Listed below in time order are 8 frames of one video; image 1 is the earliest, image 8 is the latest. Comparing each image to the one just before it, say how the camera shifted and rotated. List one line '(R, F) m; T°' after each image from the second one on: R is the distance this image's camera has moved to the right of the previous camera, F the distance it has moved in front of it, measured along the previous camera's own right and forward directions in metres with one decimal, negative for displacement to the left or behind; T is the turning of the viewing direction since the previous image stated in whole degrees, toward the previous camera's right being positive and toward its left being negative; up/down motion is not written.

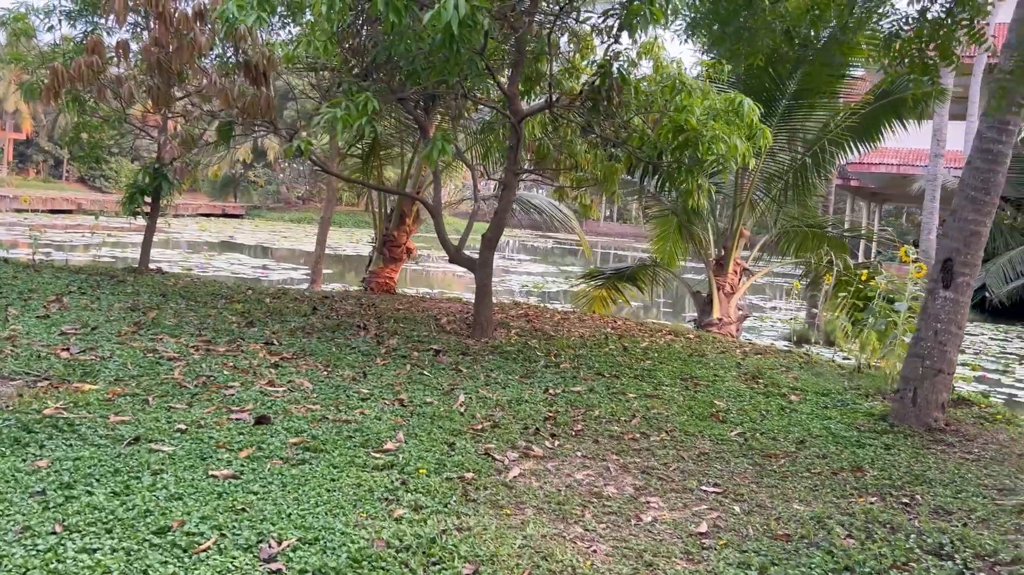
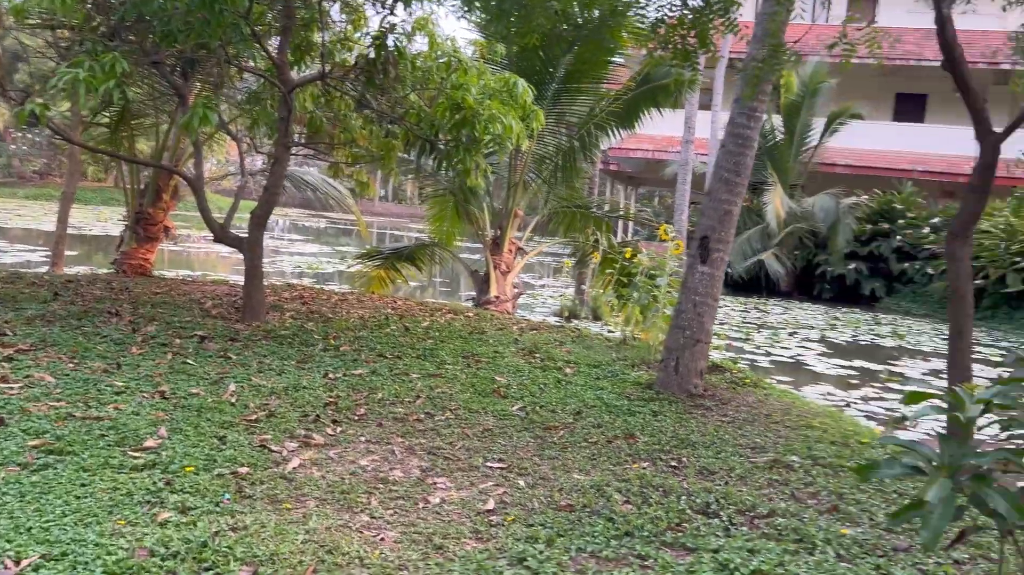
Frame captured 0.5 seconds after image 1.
(0.0, +0.1) m; +16°
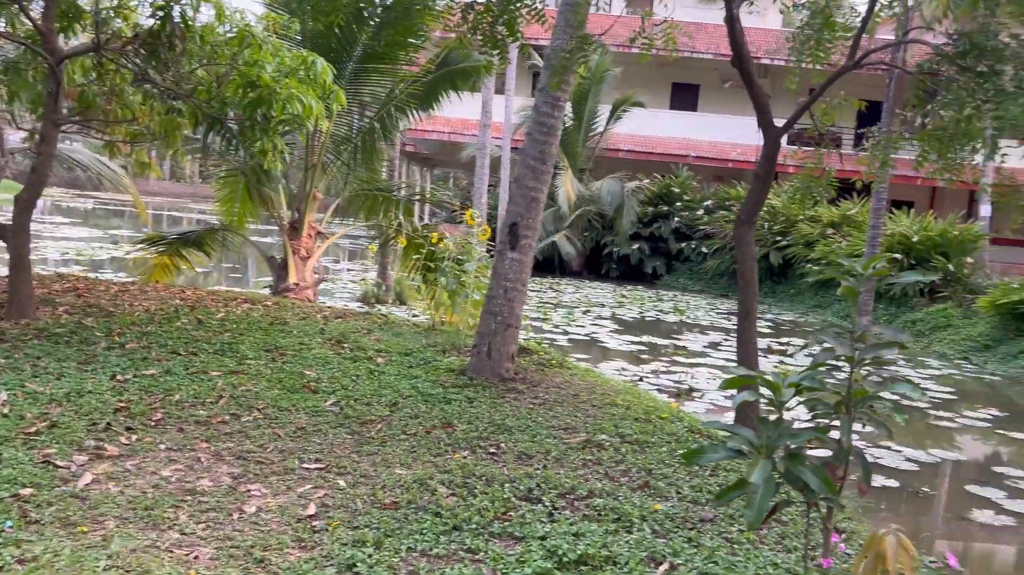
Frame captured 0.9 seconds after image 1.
(-0.1, 0.0) m; +15°
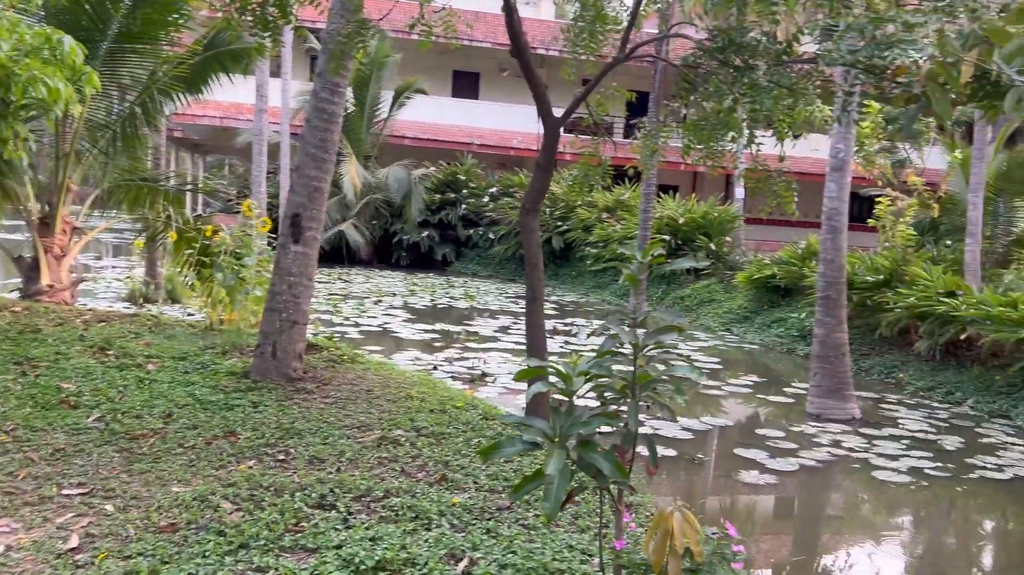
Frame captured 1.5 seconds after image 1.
(0.0, +0.1) m; +15°
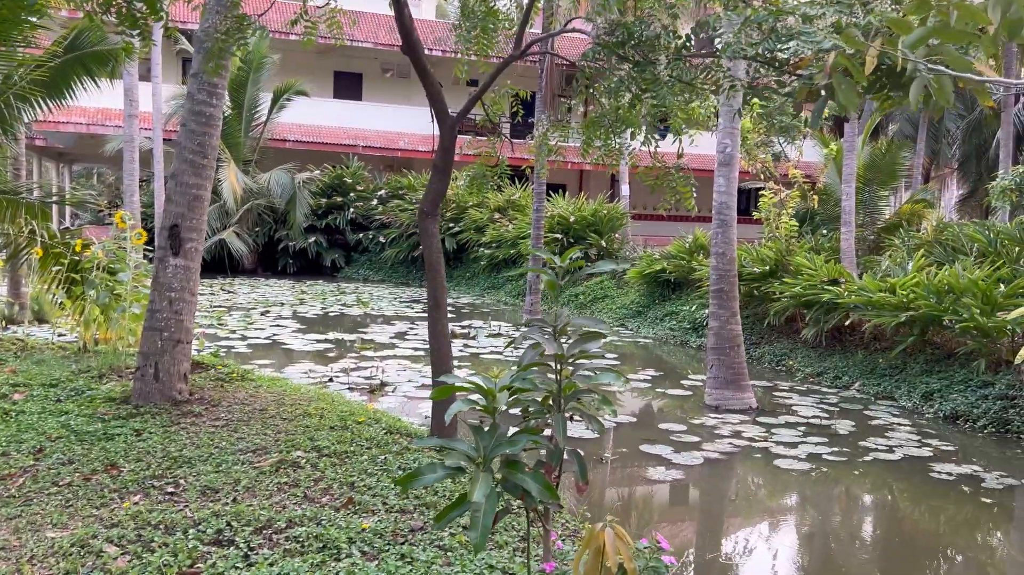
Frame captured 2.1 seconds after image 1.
(0.0, +0.1) m; +8°
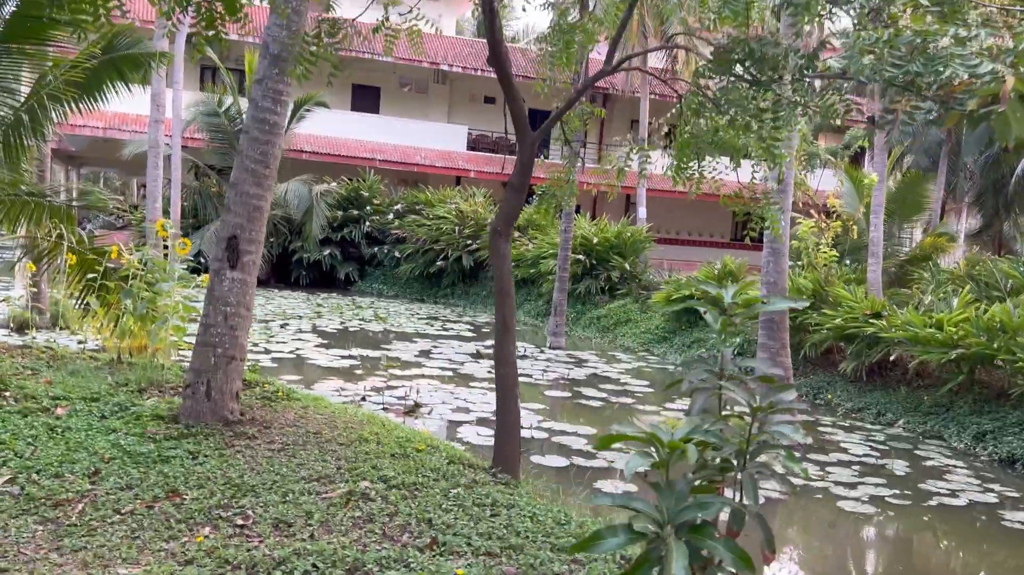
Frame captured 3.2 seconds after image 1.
(-0.4, +0.2) m; 0°
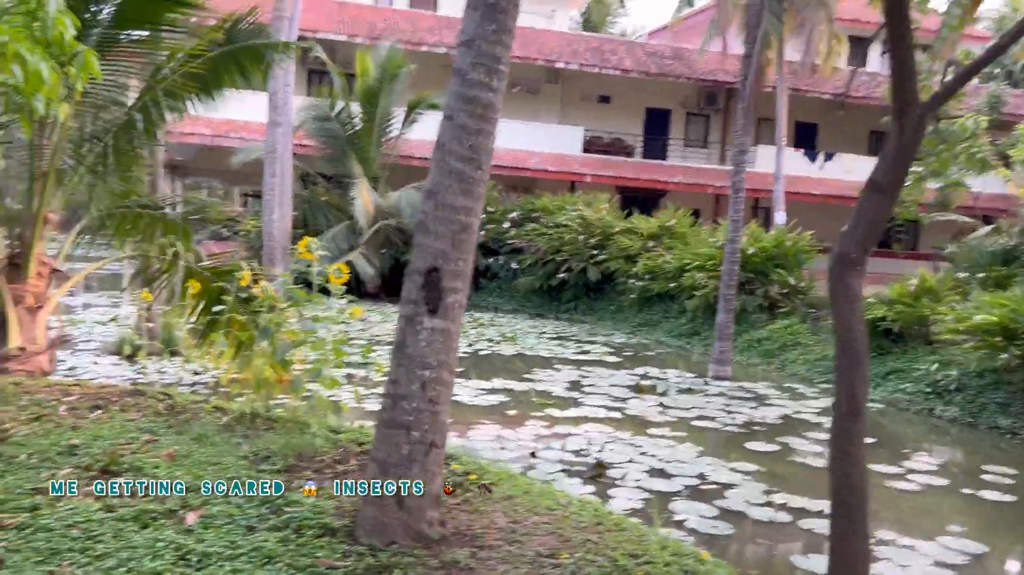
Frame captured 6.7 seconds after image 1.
(-0.8, +1.3) m; -6°
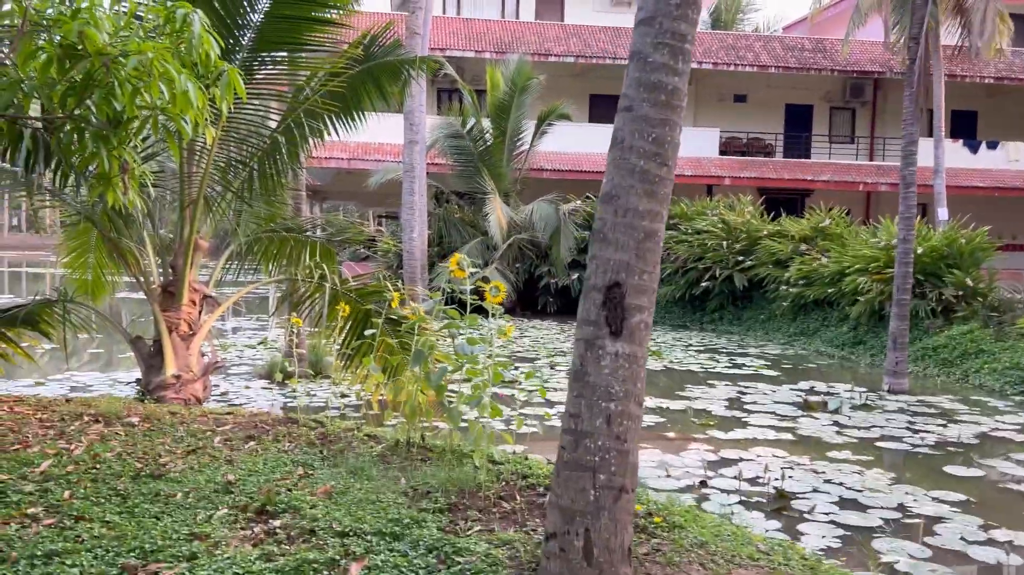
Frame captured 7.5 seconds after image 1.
(-0.2, +0.4) m; -9°
